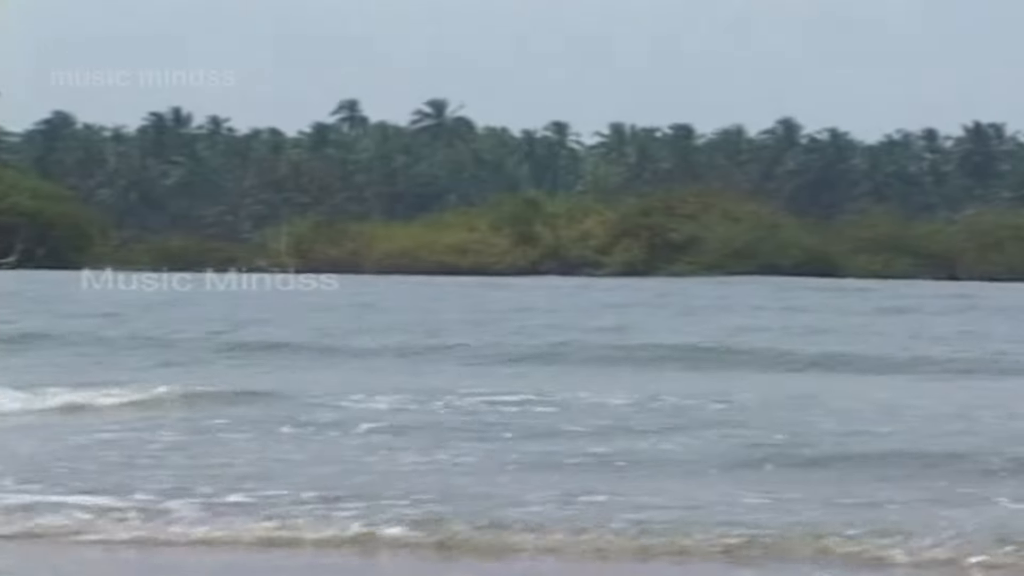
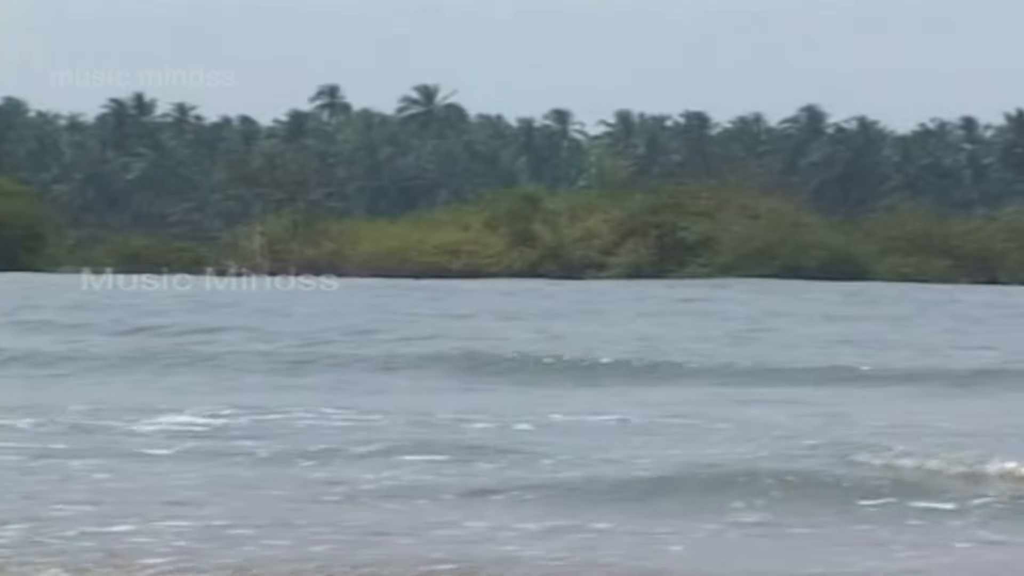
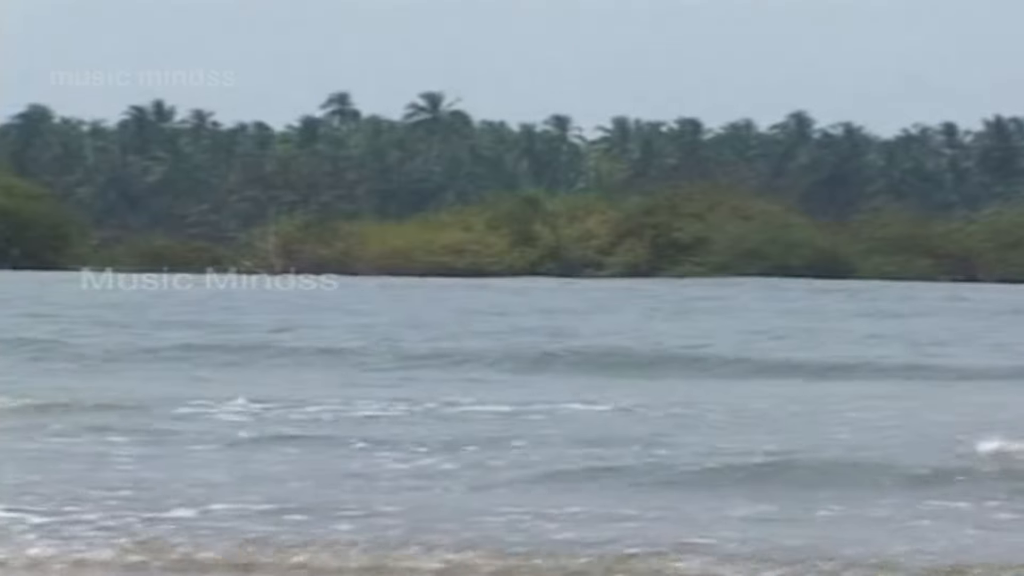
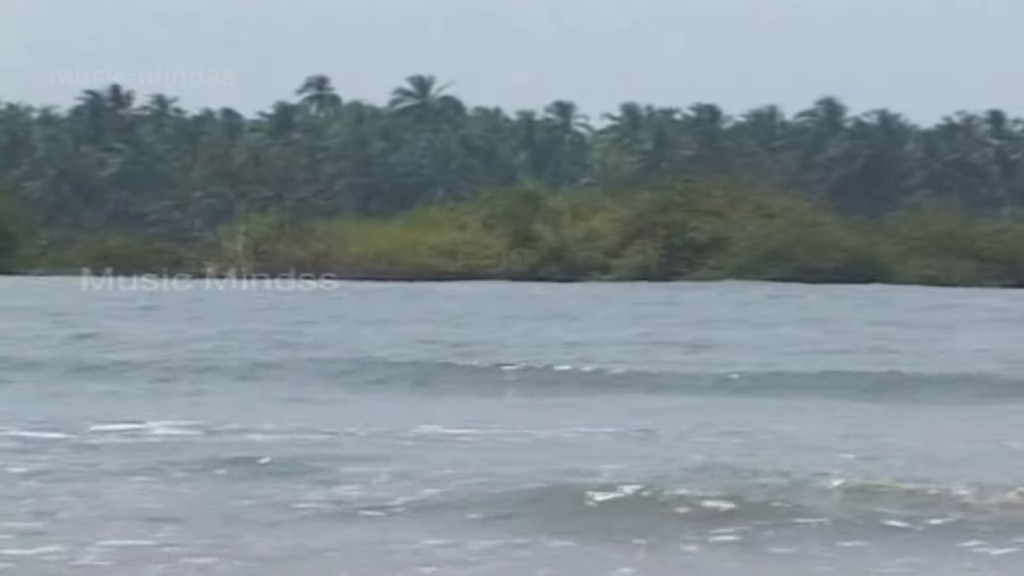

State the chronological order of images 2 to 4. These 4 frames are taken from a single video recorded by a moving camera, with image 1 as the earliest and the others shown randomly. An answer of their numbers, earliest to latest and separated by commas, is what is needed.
3, 2, 4
